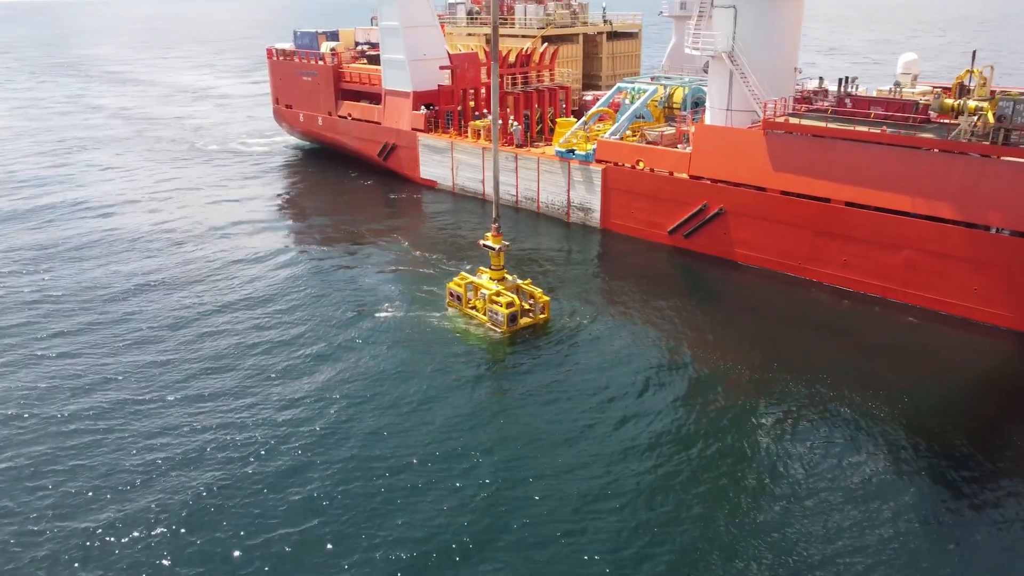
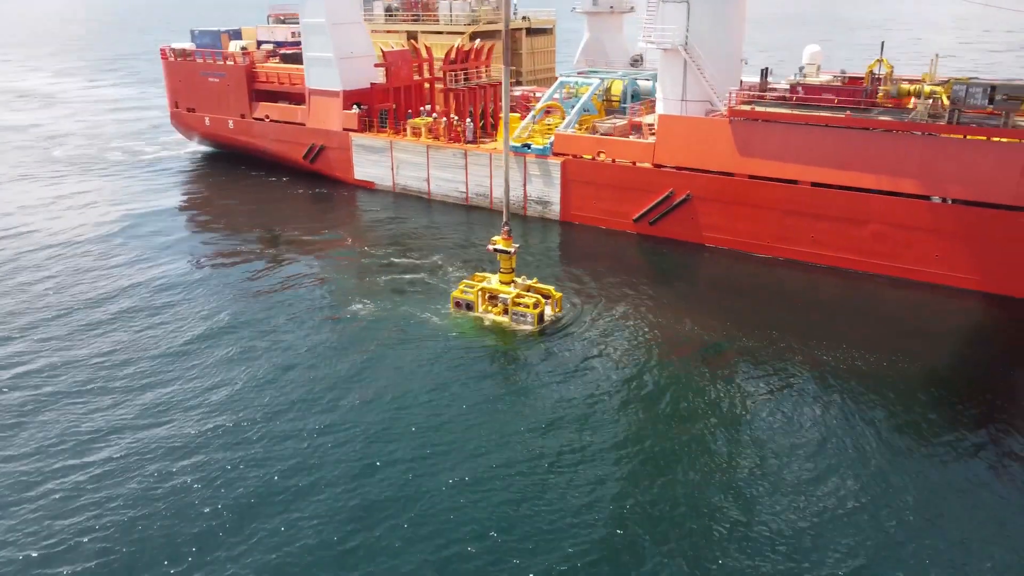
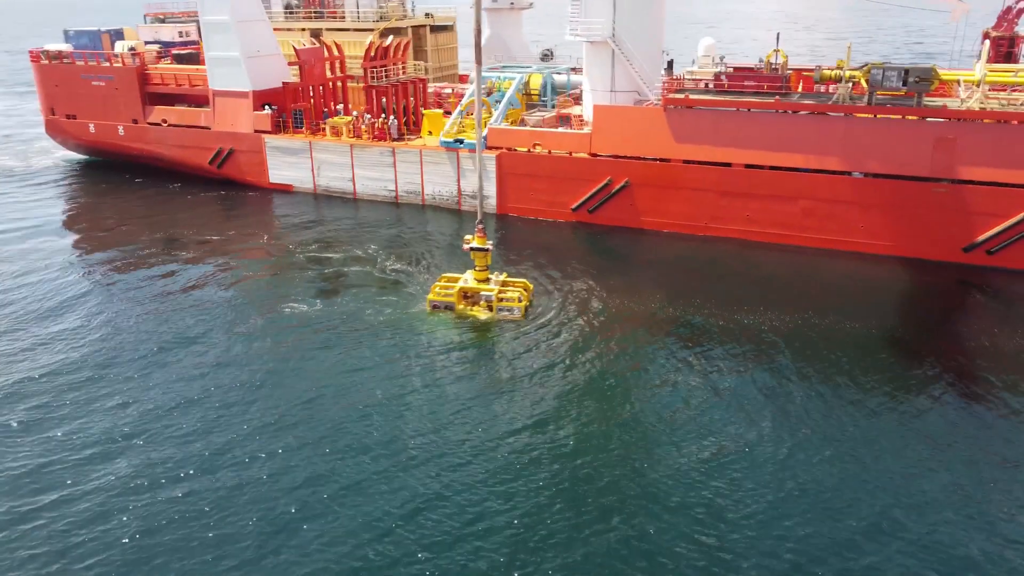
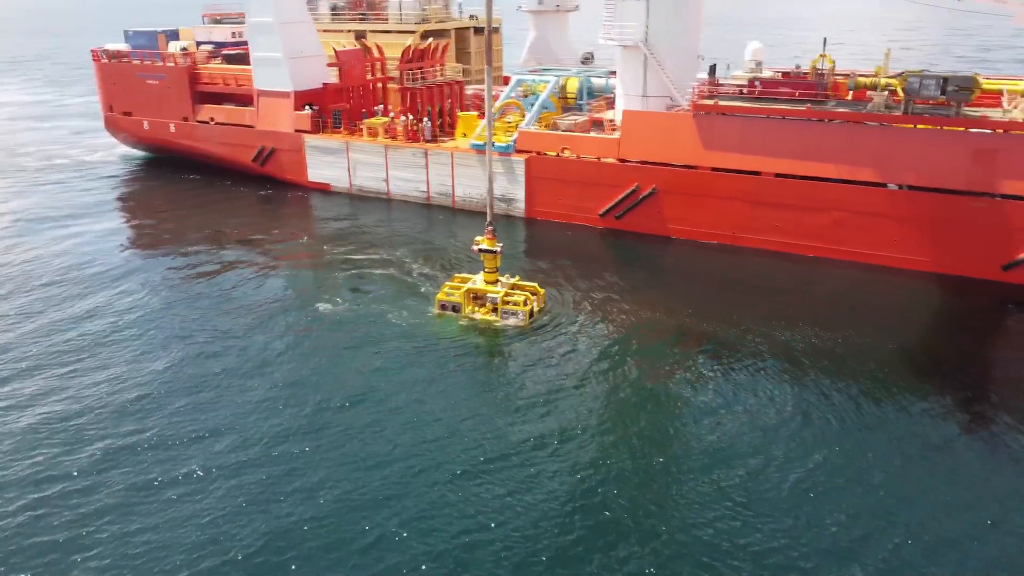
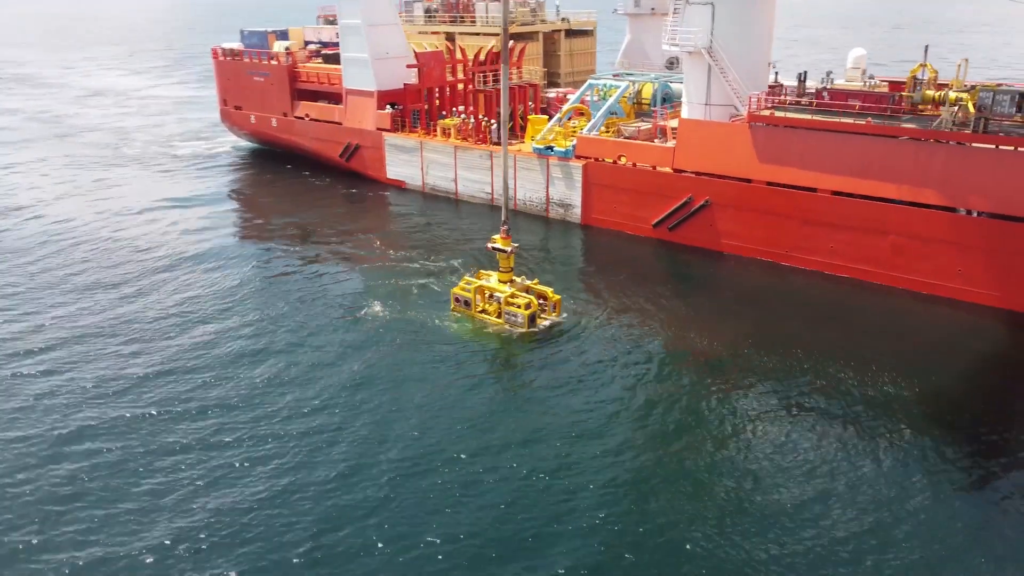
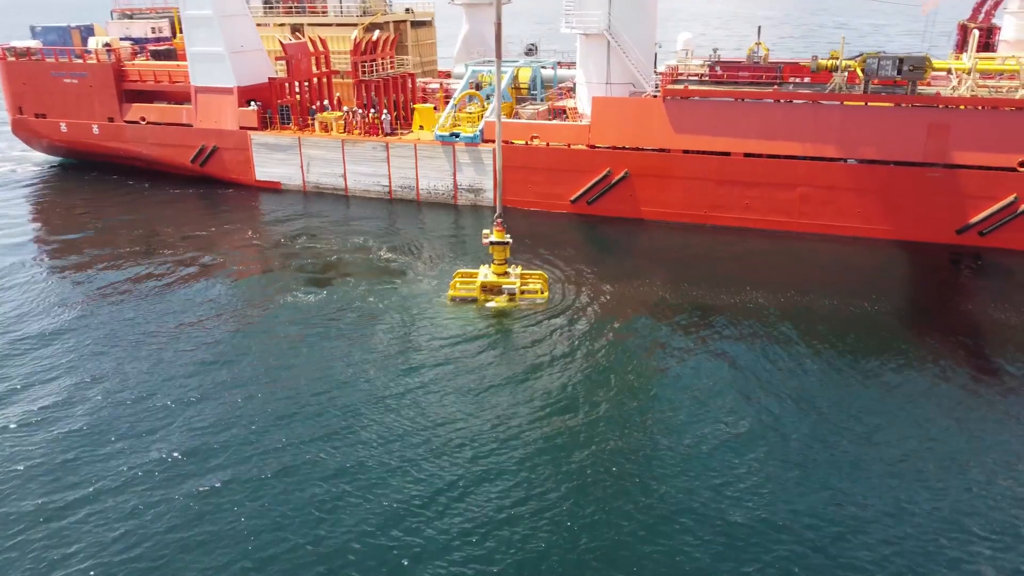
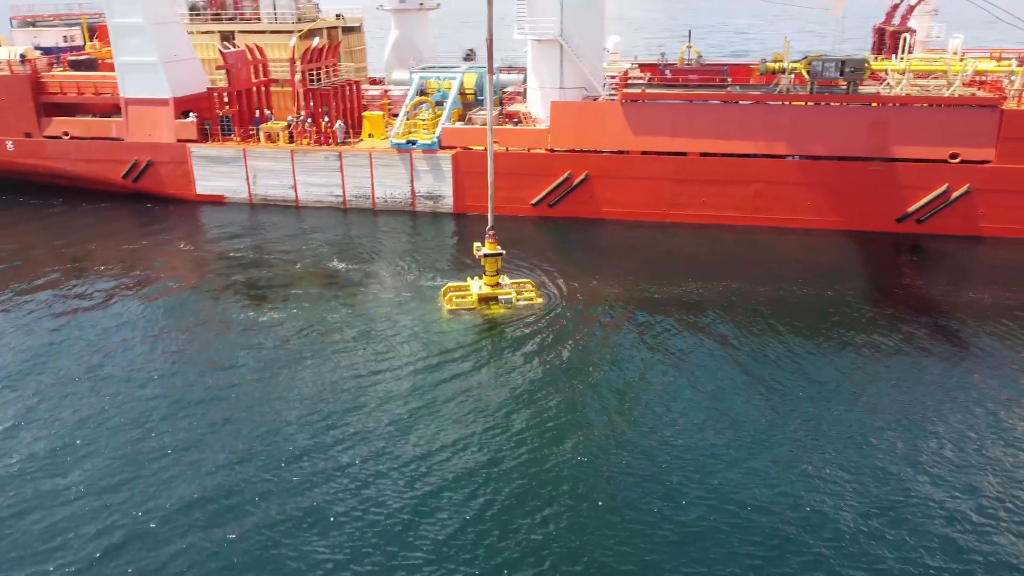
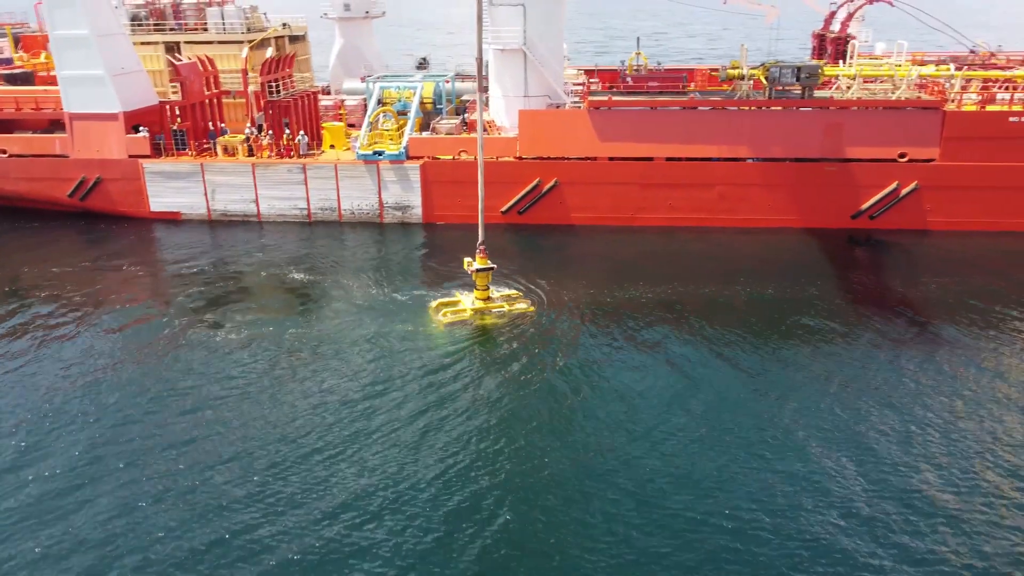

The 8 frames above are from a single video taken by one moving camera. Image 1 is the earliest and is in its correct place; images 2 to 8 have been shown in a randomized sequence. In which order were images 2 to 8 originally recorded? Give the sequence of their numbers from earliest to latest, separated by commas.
5, 2, 4, 3, 6, 7, 8
